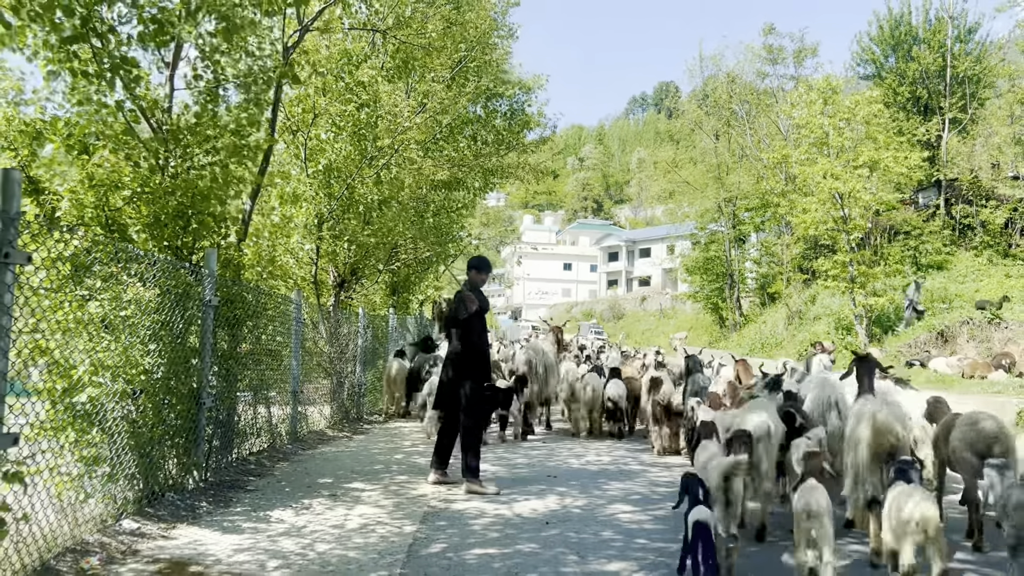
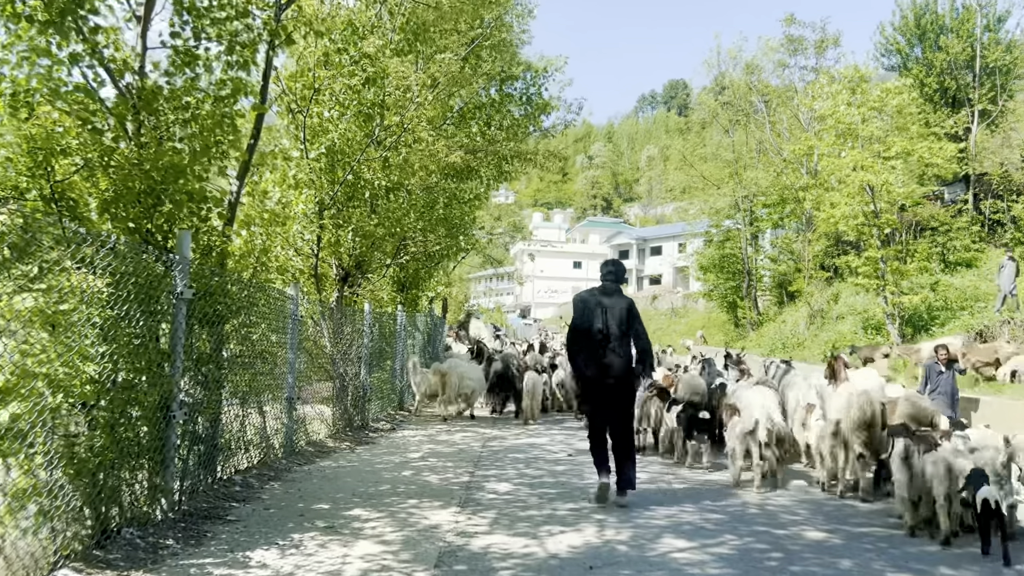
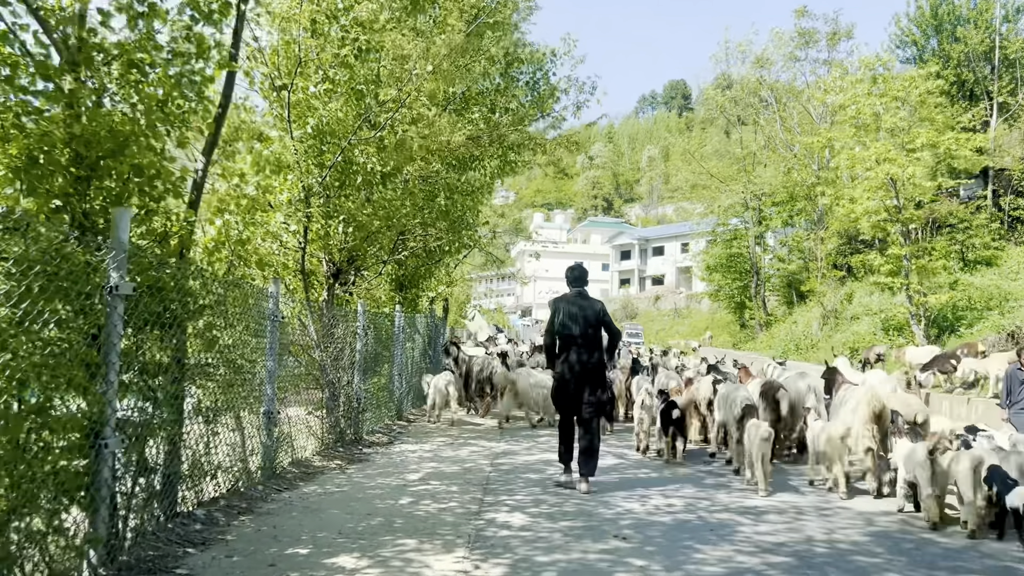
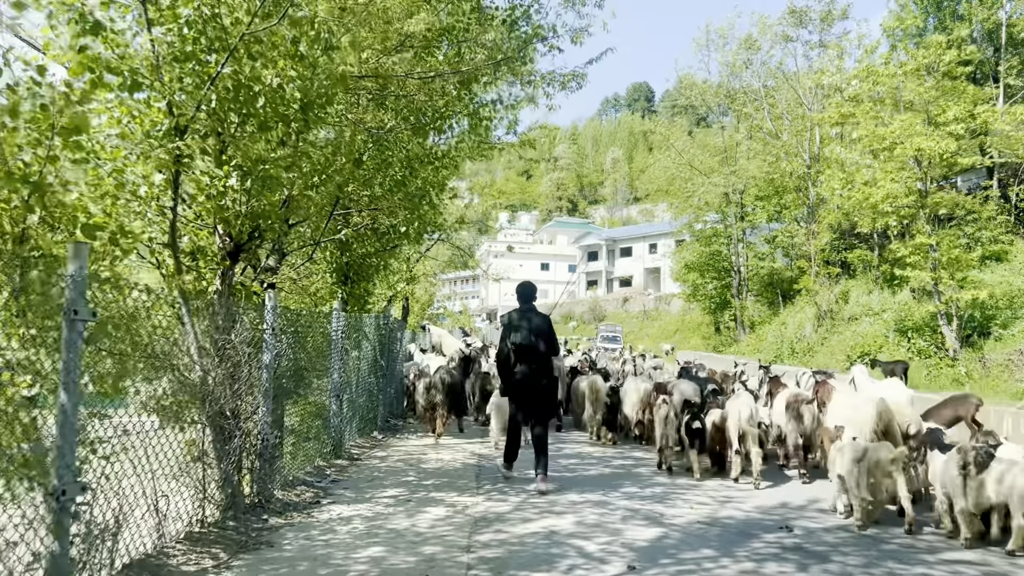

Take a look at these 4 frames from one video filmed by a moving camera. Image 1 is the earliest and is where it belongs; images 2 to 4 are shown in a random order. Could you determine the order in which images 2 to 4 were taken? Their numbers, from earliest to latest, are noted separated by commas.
2, 3, 4
